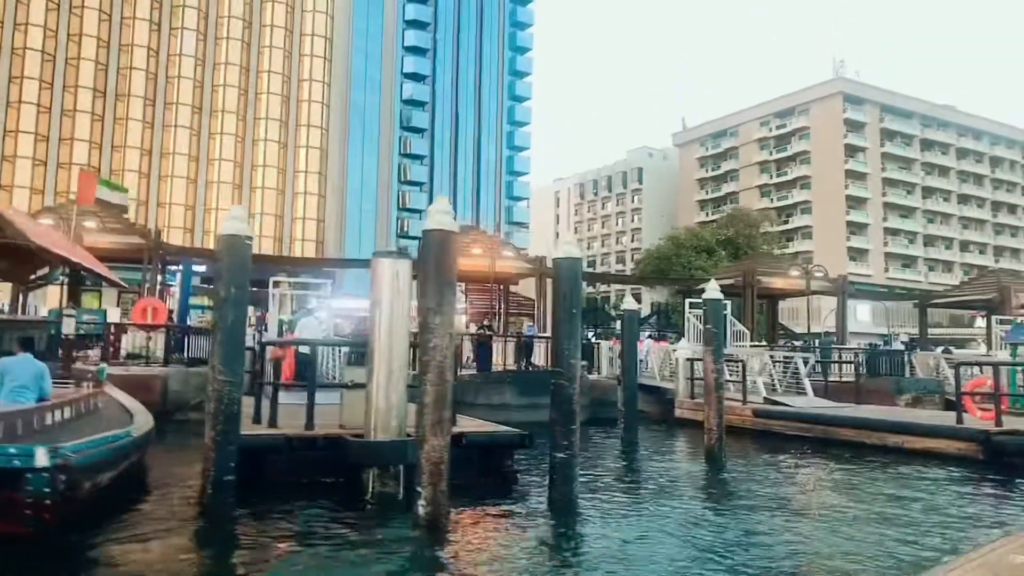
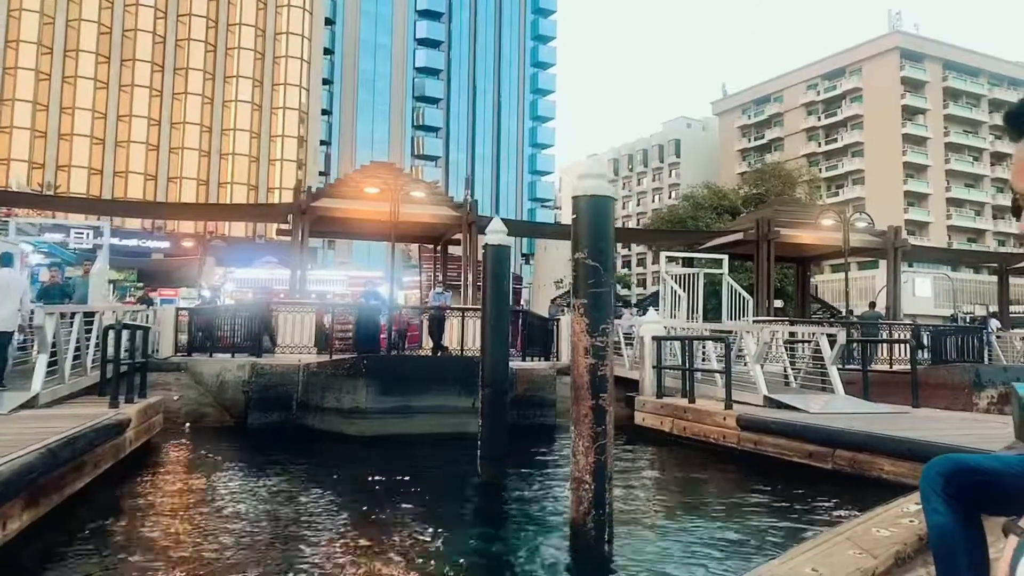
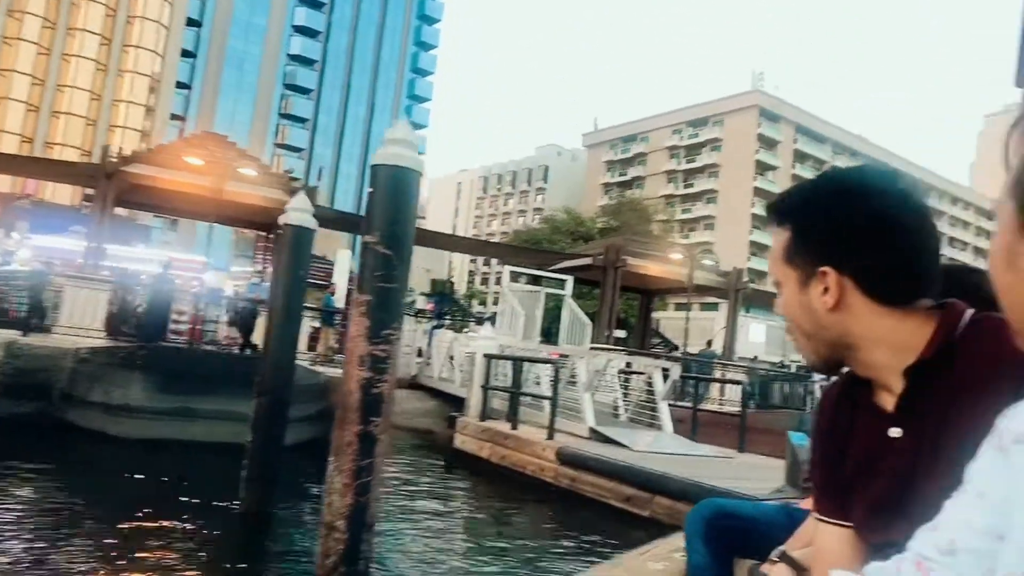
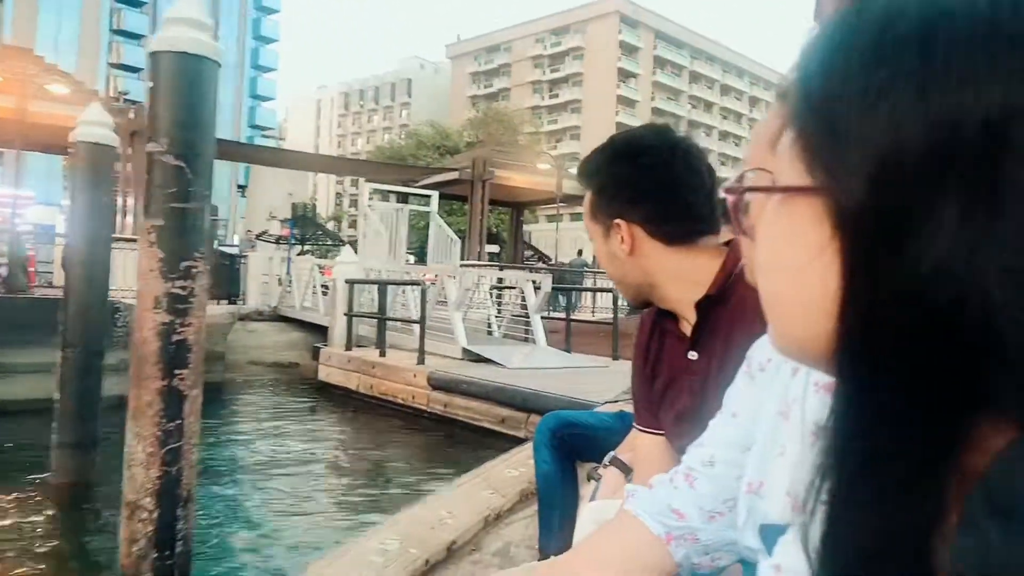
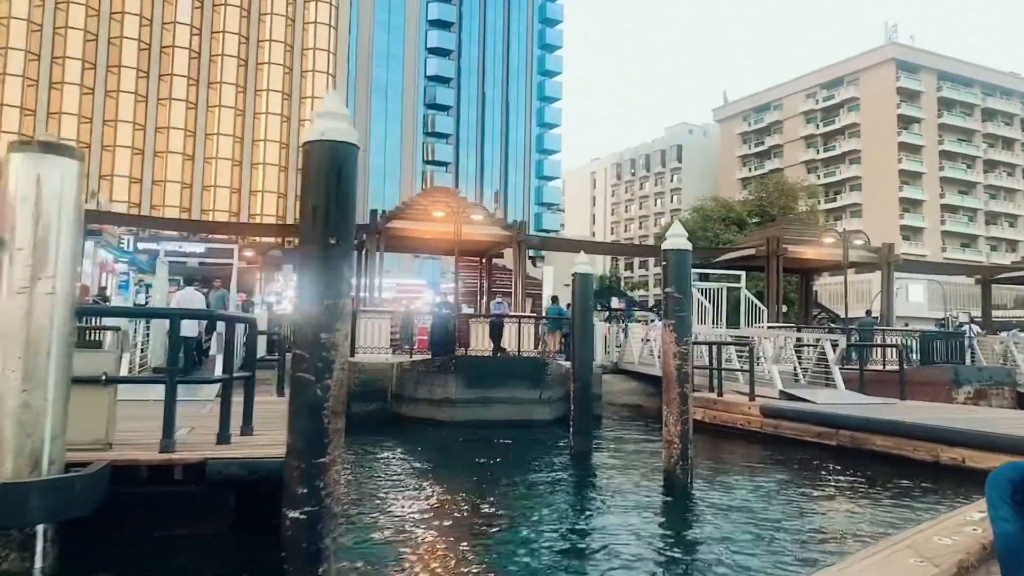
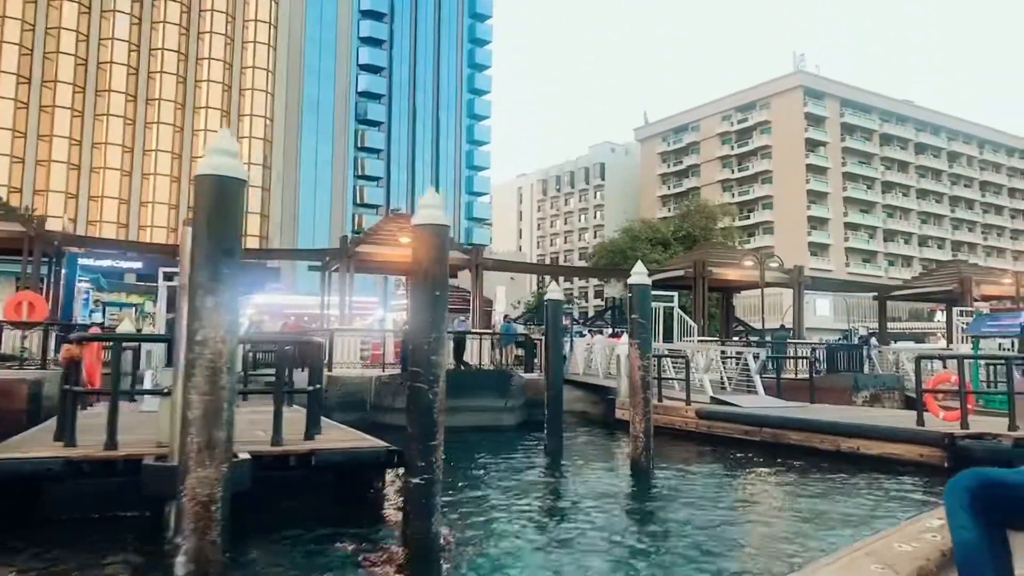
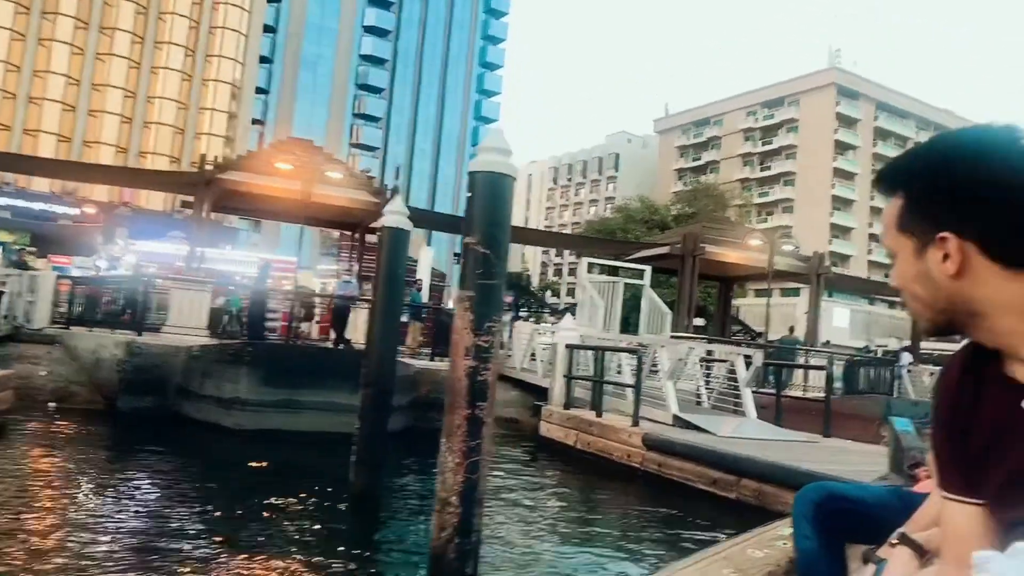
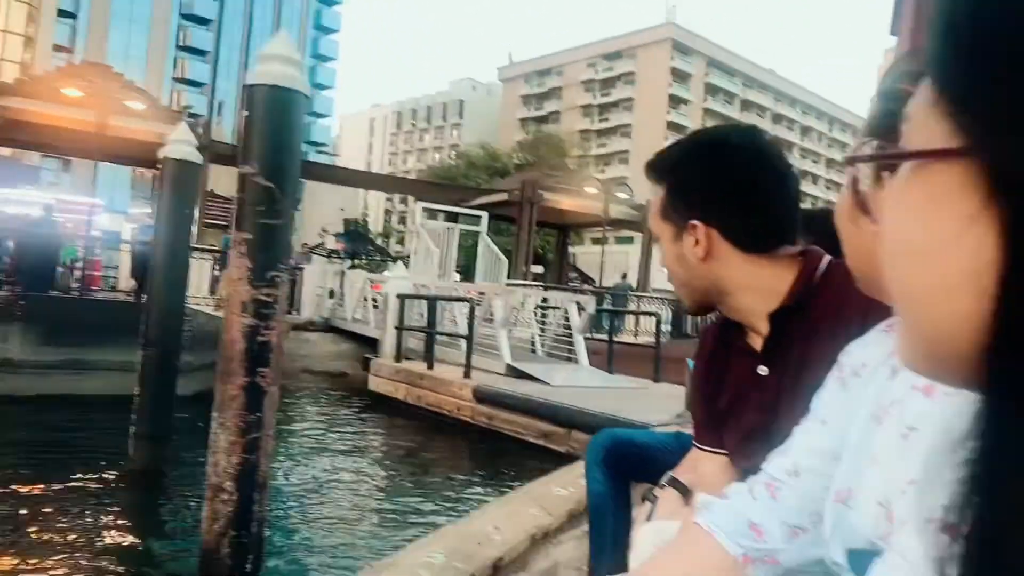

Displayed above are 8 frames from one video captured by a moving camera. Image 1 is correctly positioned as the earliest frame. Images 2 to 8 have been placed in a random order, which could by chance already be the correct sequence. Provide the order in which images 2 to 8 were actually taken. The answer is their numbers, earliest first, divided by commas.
6, 5, 2, 7, 3, 8, 4
